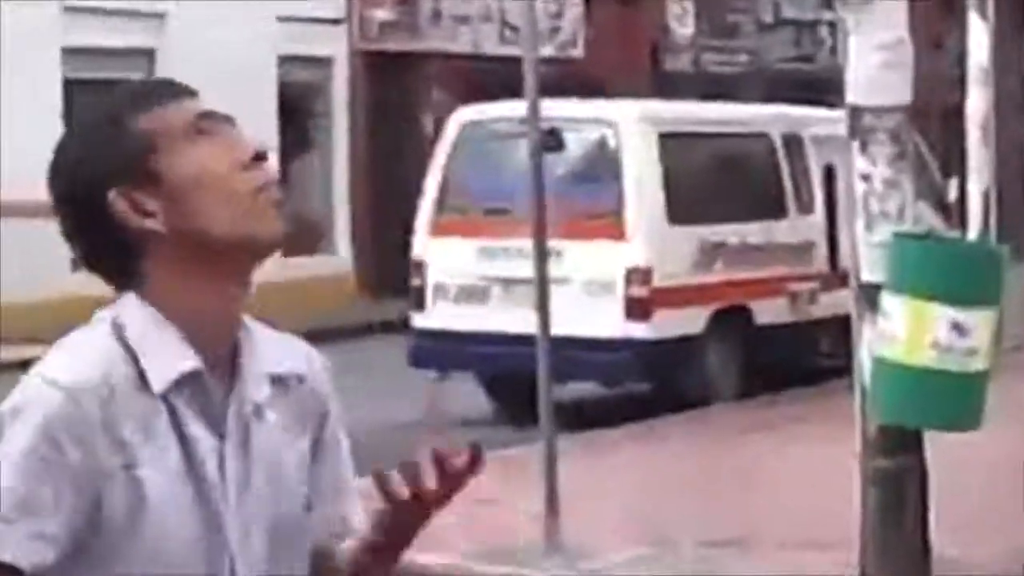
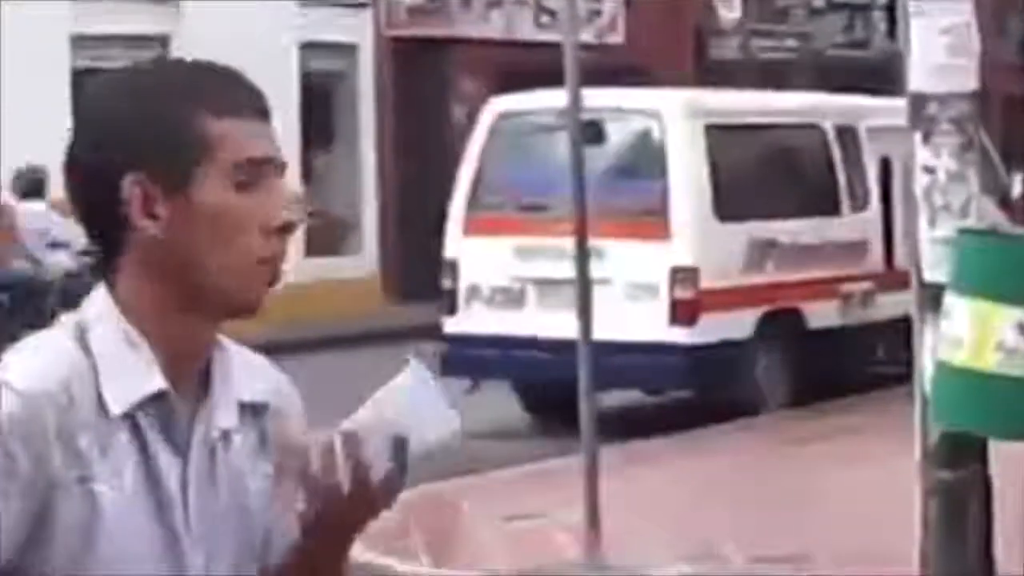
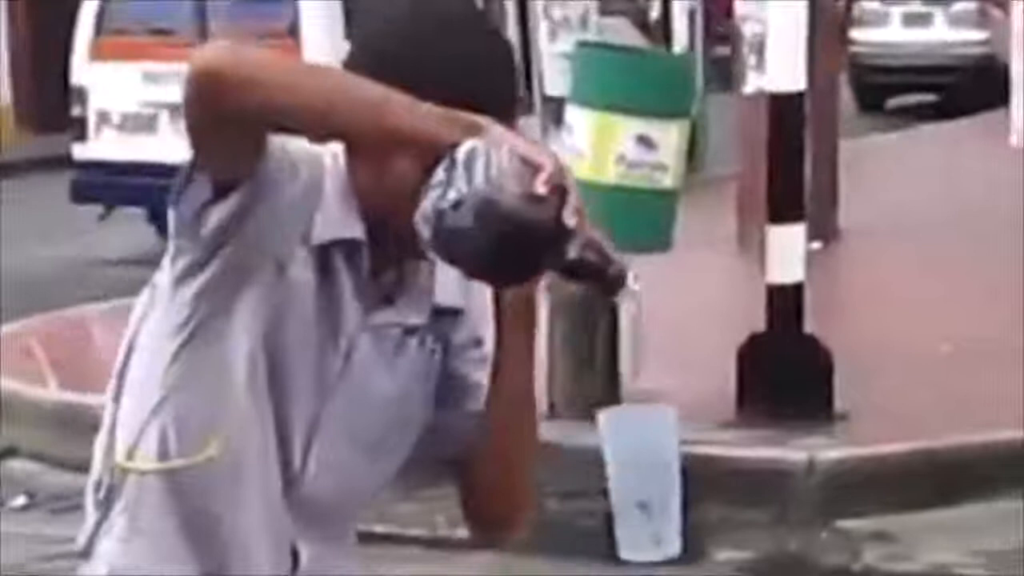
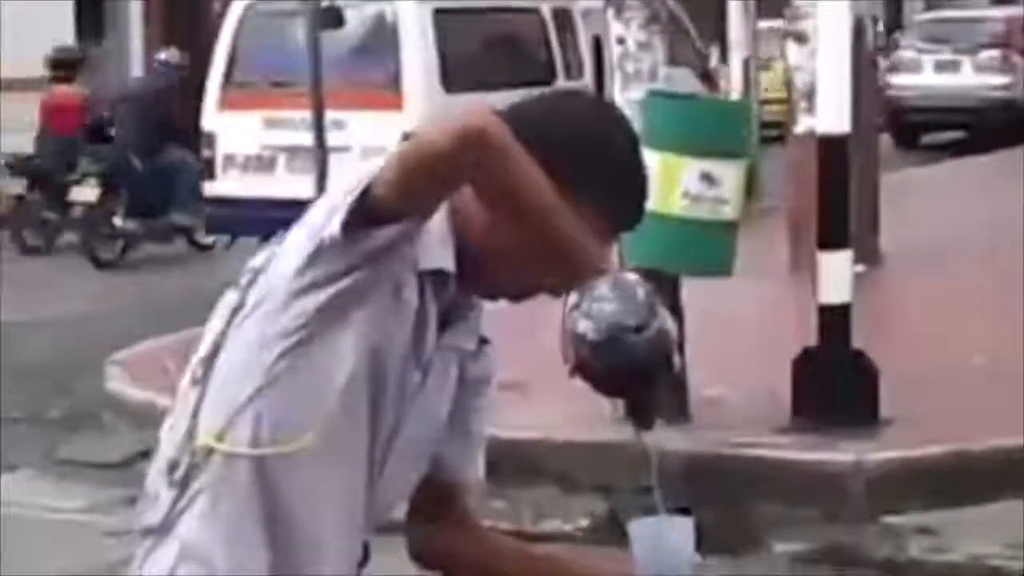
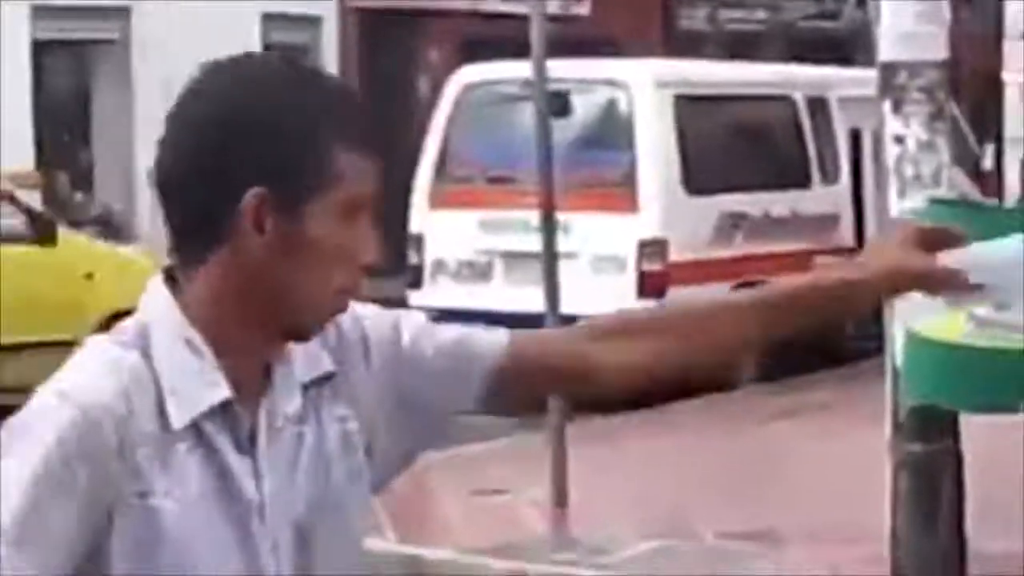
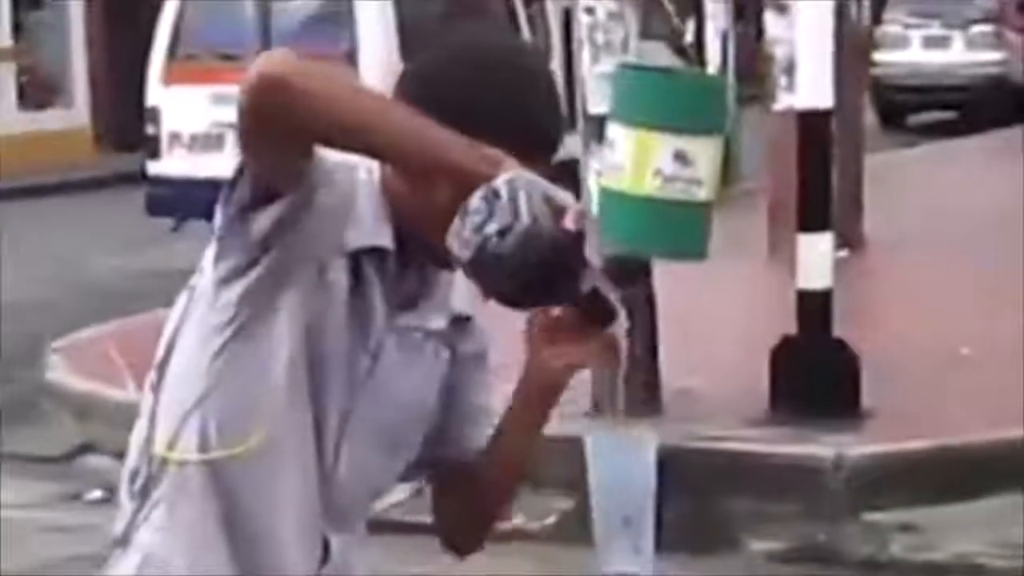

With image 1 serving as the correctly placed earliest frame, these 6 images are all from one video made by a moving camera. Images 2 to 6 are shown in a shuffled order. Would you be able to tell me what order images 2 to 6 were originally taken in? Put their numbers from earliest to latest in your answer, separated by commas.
2, 5, 4, 6, 3
